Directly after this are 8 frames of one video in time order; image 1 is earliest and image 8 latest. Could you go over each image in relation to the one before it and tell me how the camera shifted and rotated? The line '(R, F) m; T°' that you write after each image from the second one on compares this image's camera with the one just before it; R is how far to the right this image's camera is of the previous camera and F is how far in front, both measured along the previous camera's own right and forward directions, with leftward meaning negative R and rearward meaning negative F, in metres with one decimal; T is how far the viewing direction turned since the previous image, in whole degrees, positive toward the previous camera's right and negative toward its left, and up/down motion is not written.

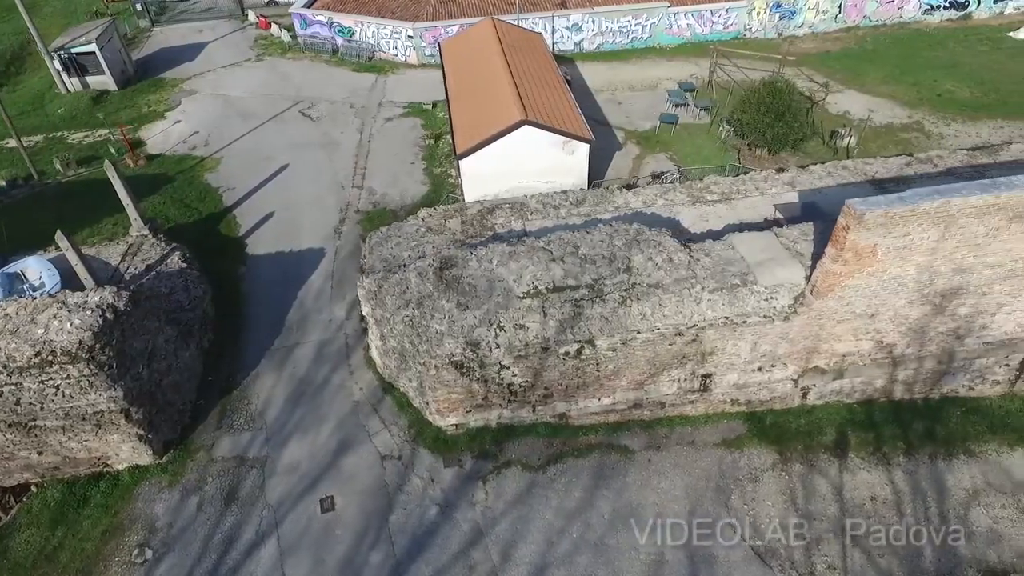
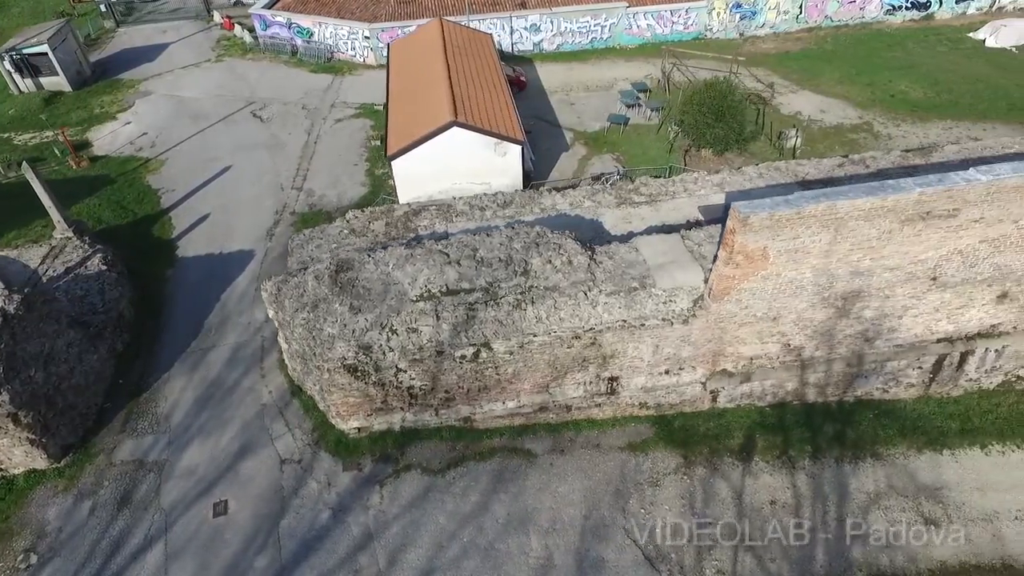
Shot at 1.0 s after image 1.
(+1.6, 0.0) m; 0°
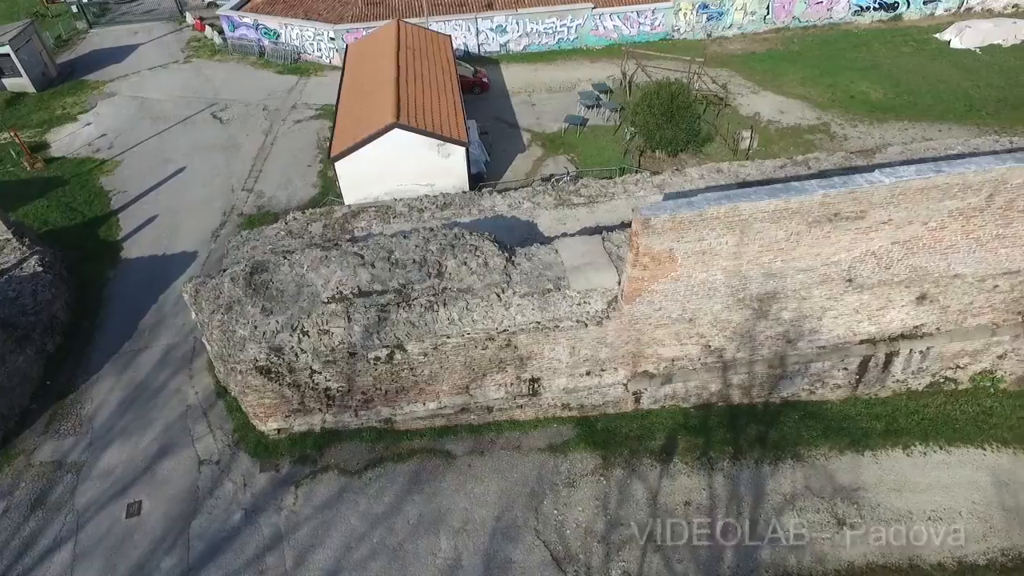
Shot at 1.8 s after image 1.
(+1.3, 0.0) m; 0°
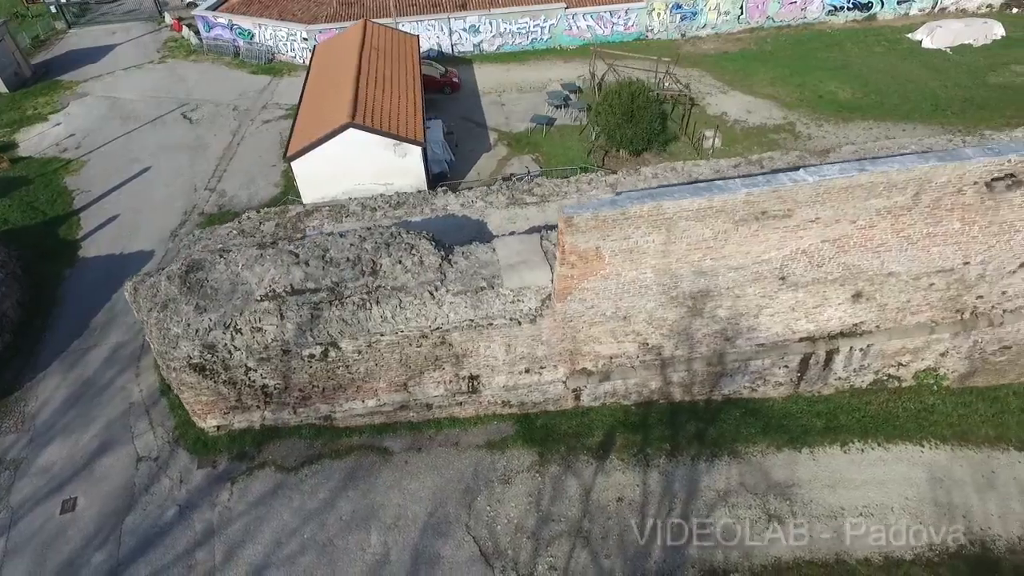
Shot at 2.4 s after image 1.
(+1.0, -0.1) m; 0°
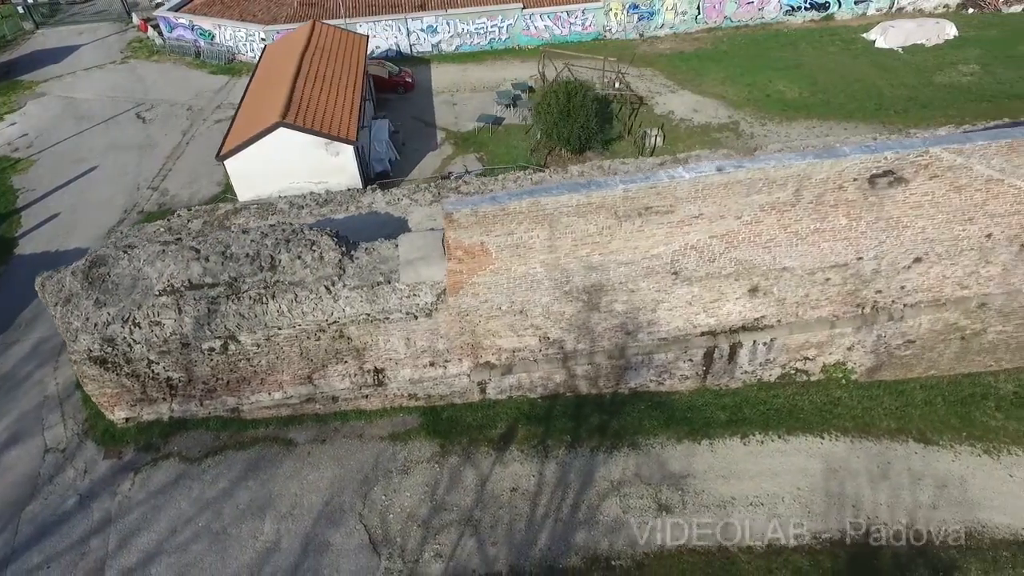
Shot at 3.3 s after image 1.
(+1.7, -0.2) m; 0°
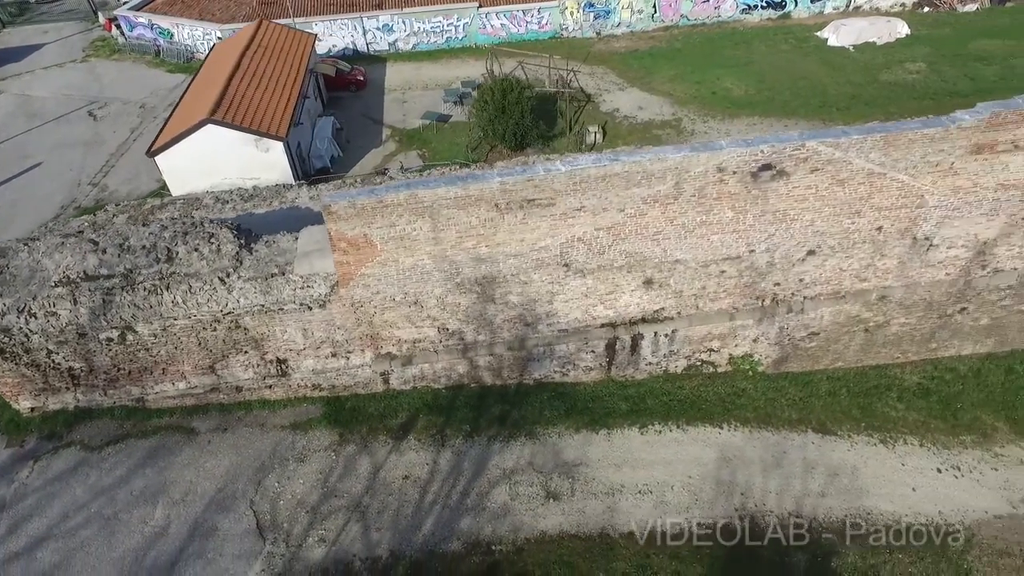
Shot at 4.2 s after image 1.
(+1.8, -0.2) m; 0°
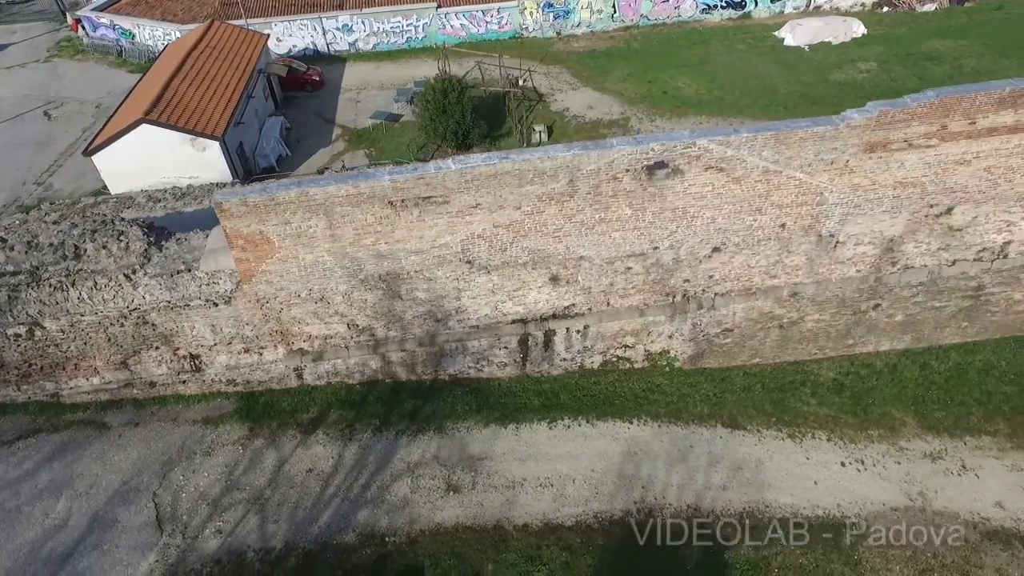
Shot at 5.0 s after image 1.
(+1.6, -0.2) m; 0°
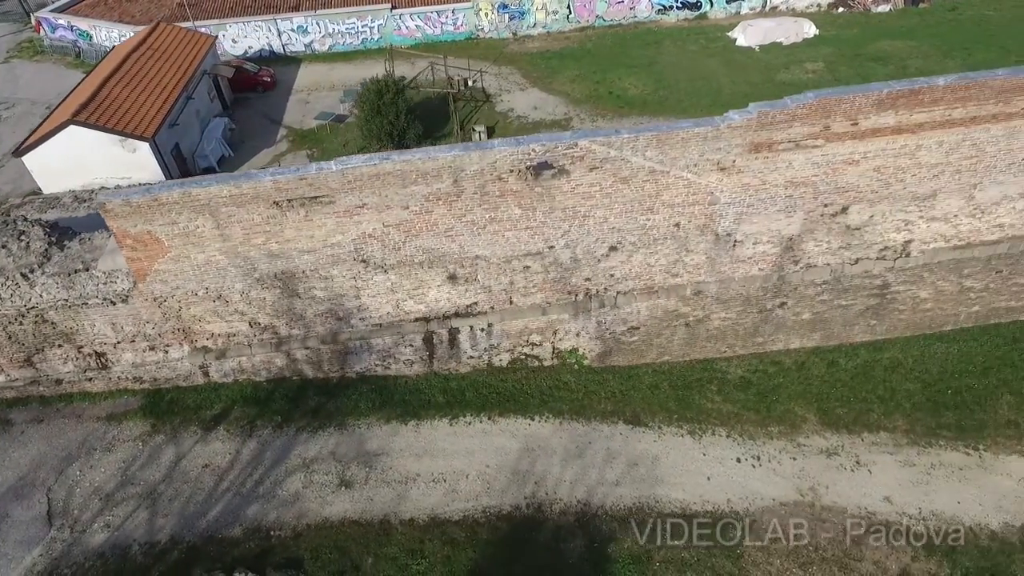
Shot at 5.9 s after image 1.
(+1.8, -0.2) m; 0°
